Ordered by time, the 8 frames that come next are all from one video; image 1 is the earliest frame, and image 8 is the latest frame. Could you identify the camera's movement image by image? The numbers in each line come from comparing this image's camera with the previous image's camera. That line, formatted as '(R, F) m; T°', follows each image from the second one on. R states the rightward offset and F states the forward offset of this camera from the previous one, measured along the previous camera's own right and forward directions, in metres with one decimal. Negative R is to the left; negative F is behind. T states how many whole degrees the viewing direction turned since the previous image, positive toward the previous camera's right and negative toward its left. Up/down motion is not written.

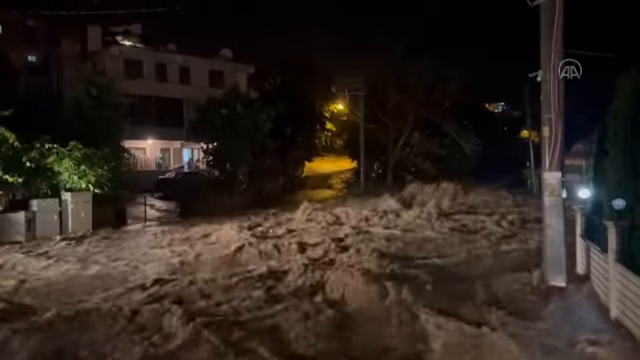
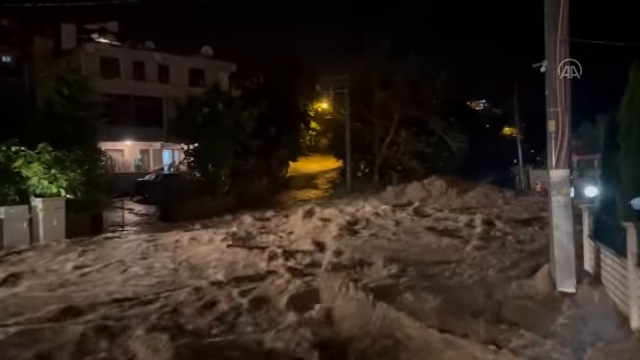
(-0.1, +0.7) m; +2°
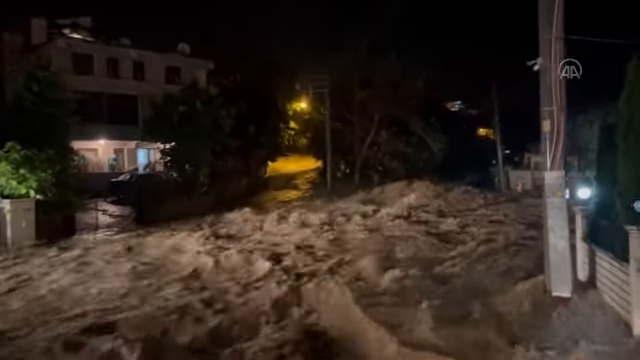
(-0.2, +0.4) m; +2°
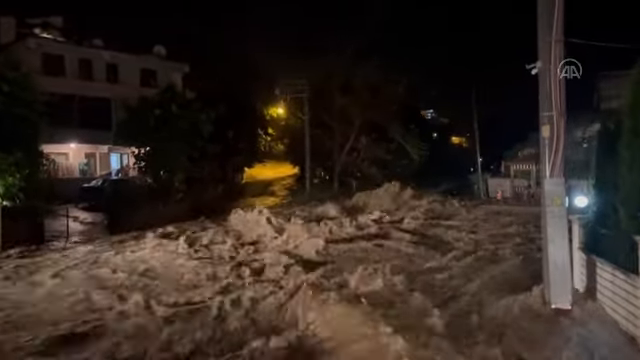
(-0.3, +0.4) m; +3°
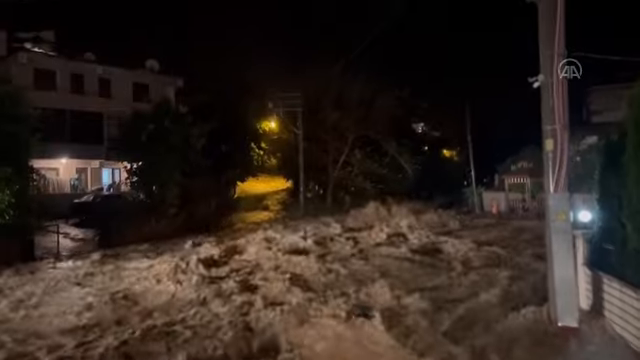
(-0.1, +0.2) m; +1°
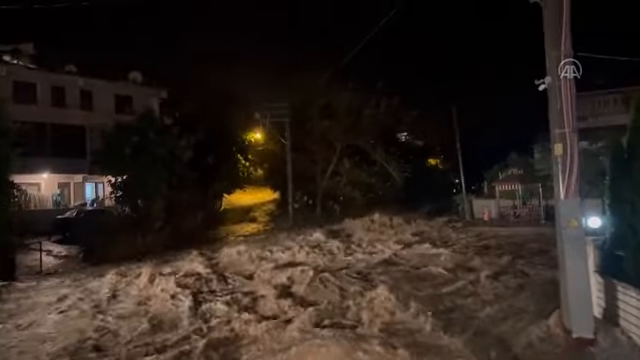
(-0.2, +0.4) m; +2°
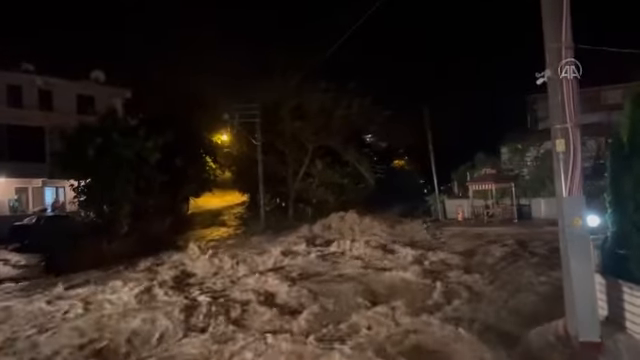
(-0.3, +0.5) m; +4°
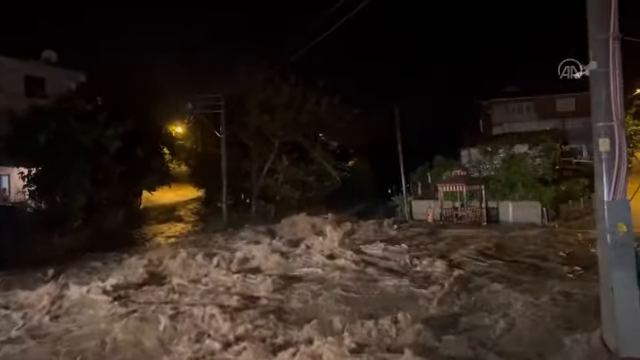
(-0.9, +0.9) m; +6°
